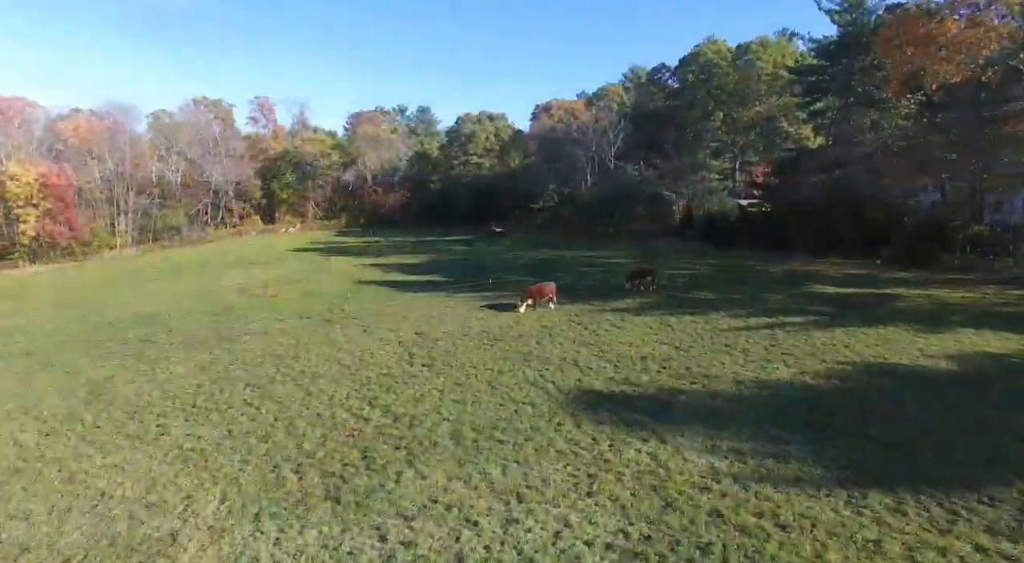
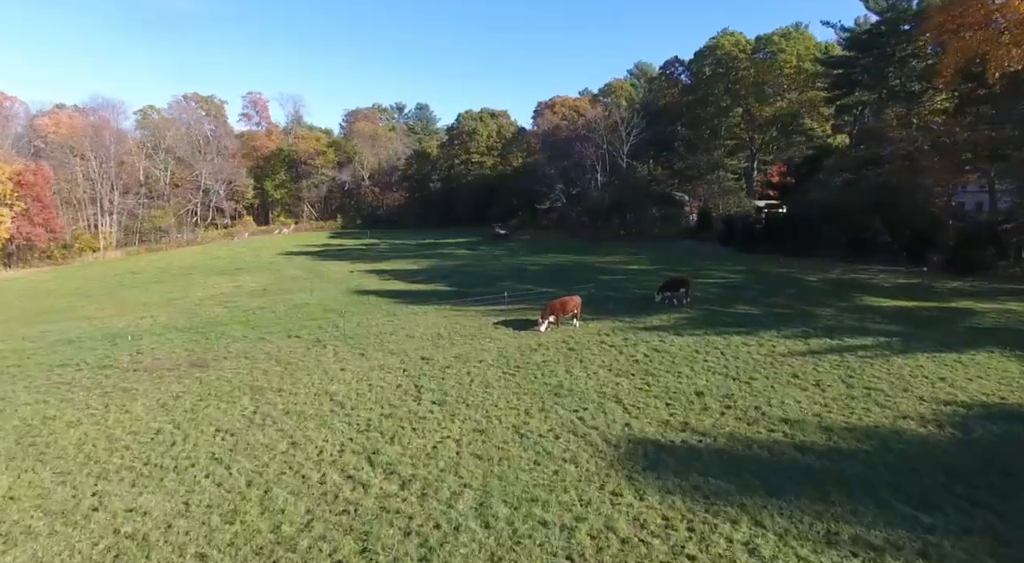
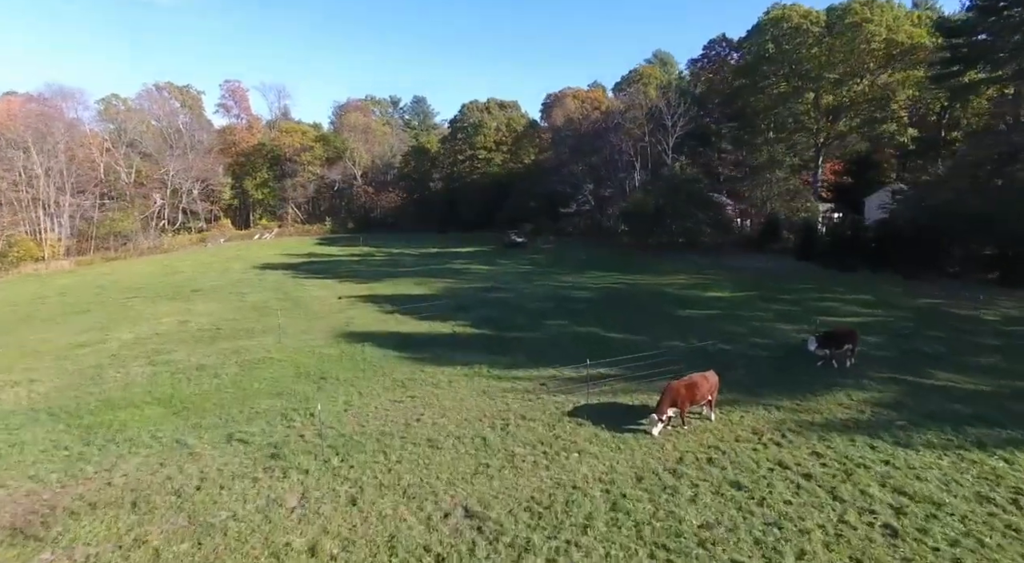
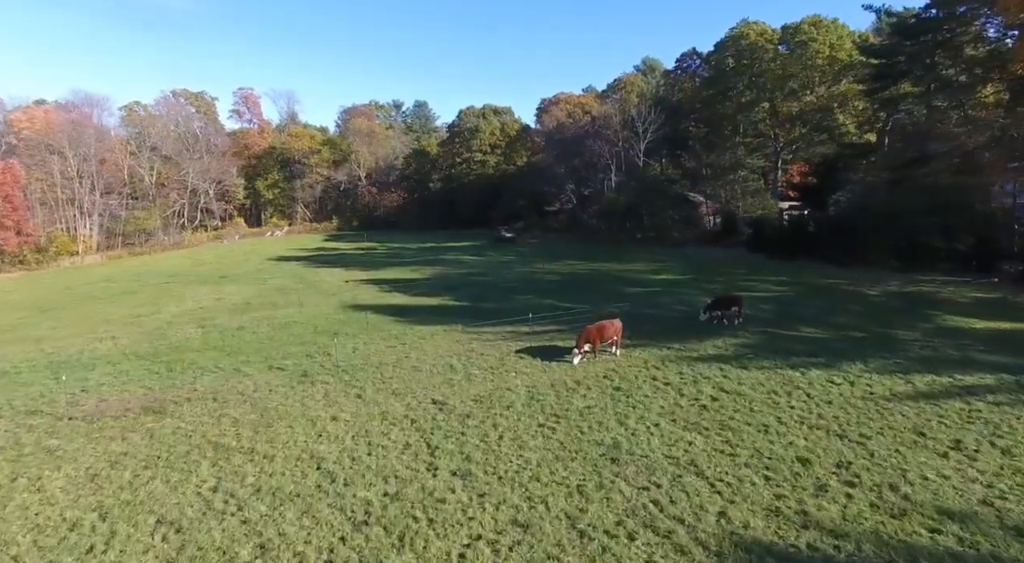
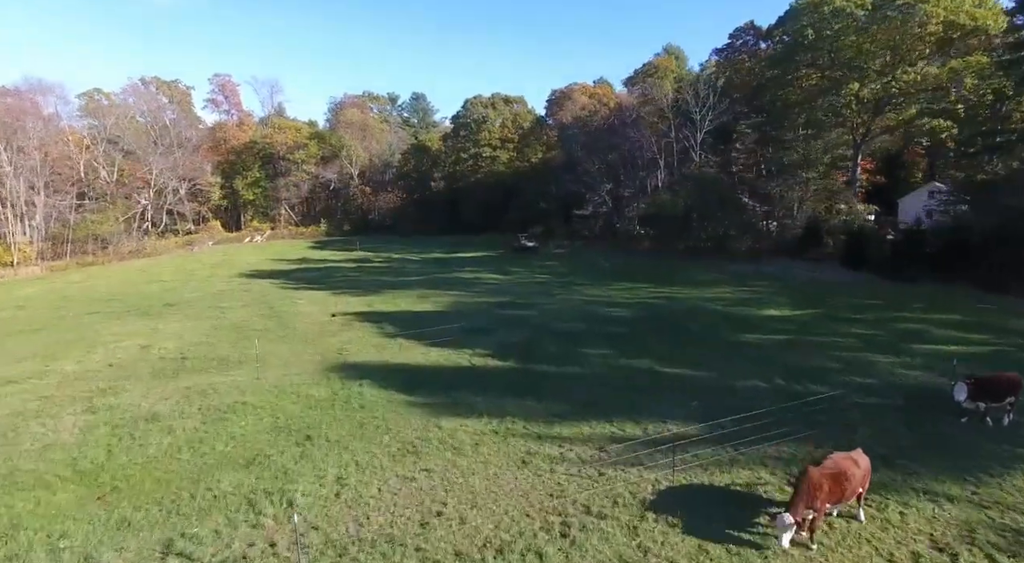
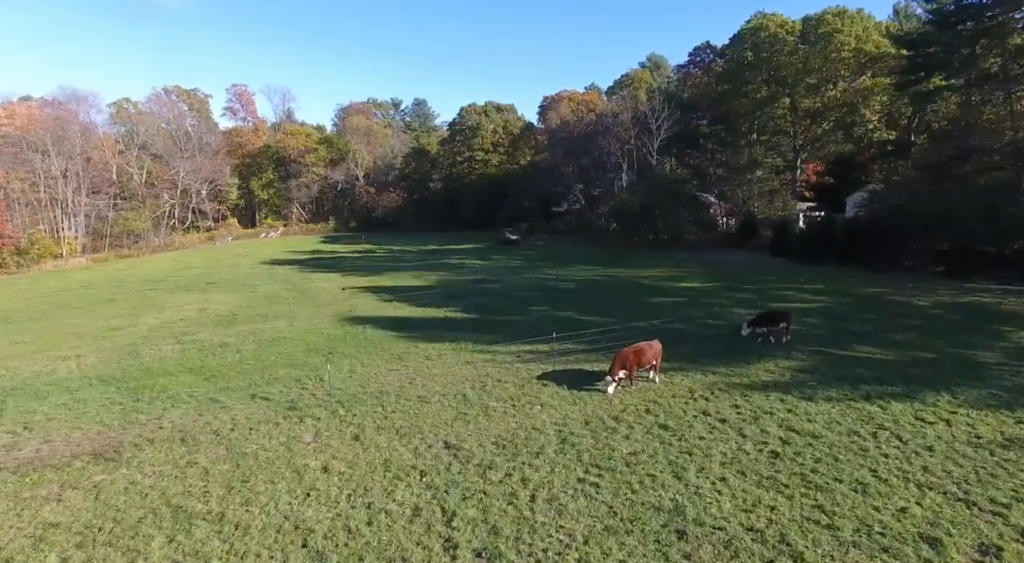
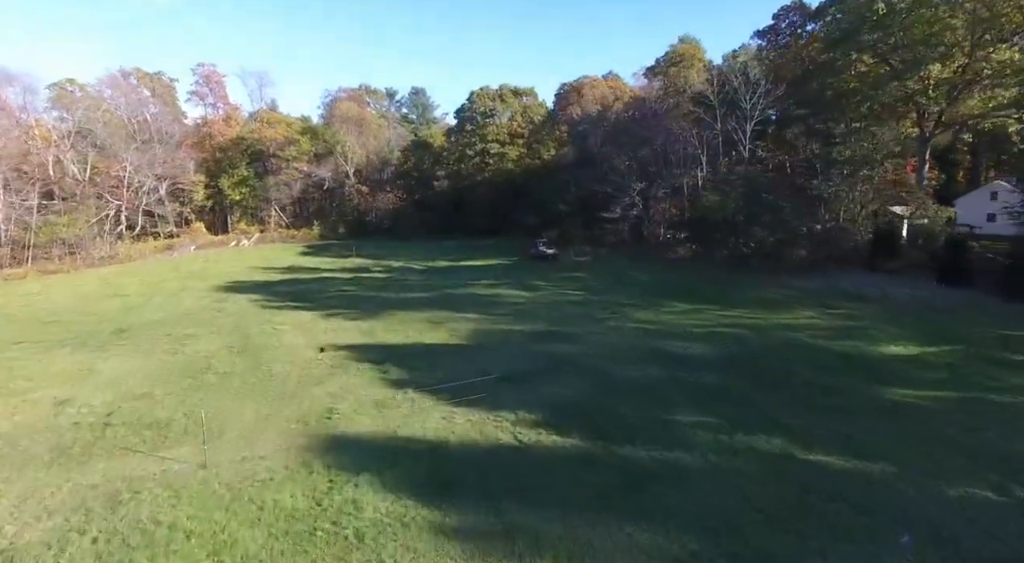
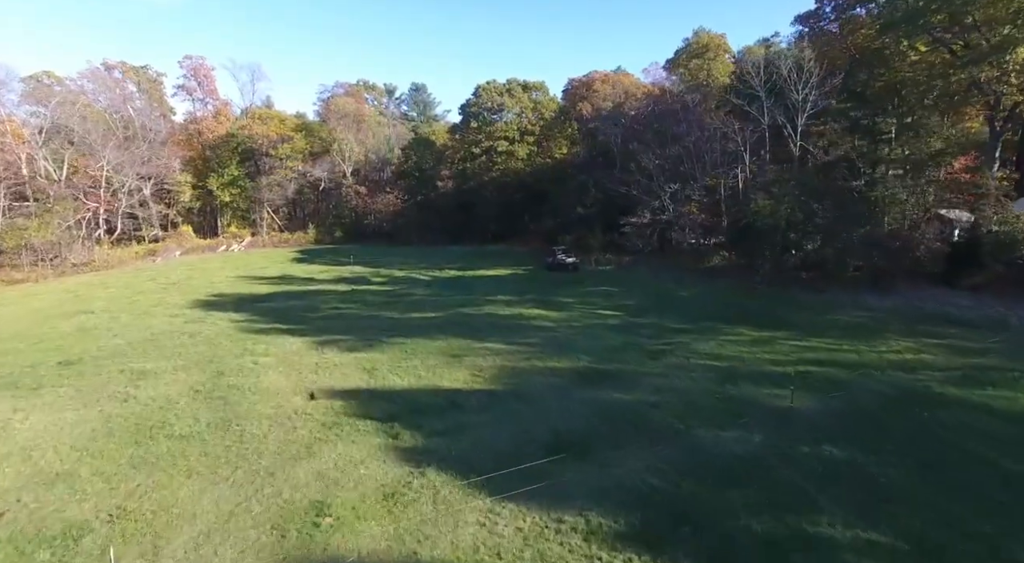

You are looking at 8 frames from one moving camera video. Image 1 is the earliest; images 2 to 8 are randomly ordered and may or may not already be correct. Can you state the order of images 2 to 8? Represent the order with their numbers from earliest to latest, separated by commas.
2, 4, 6, 3, 5, 7, 8
